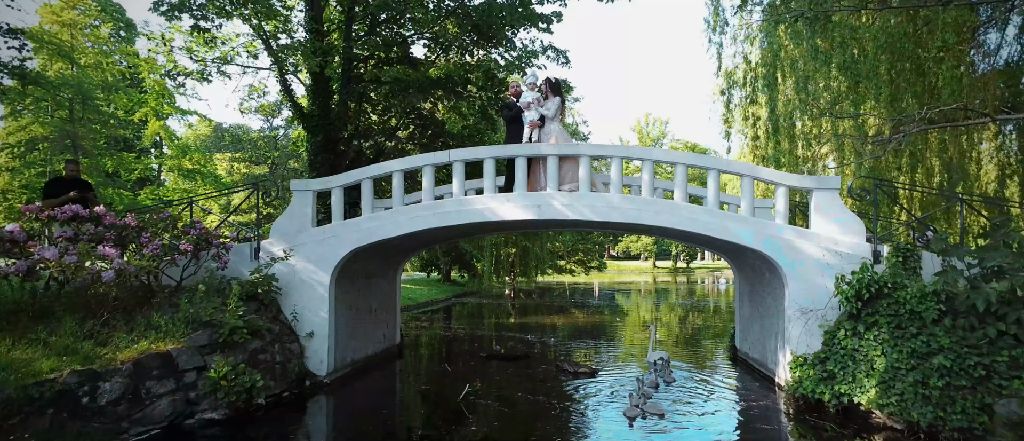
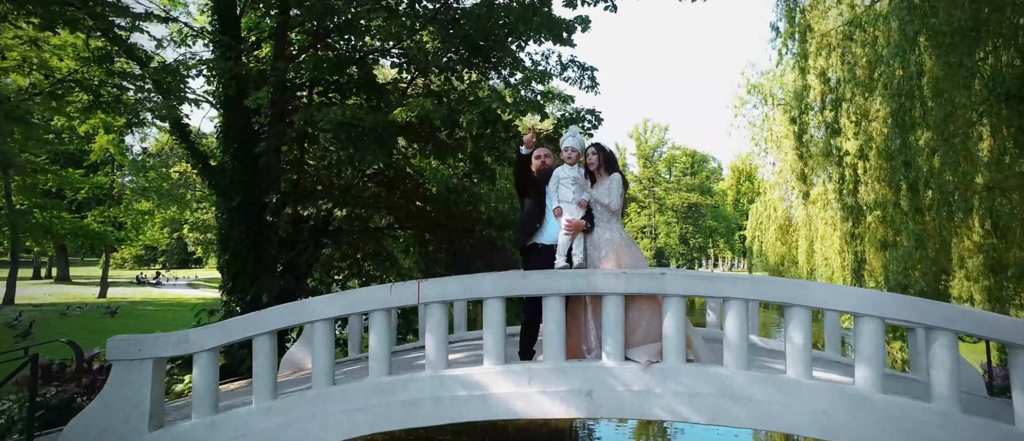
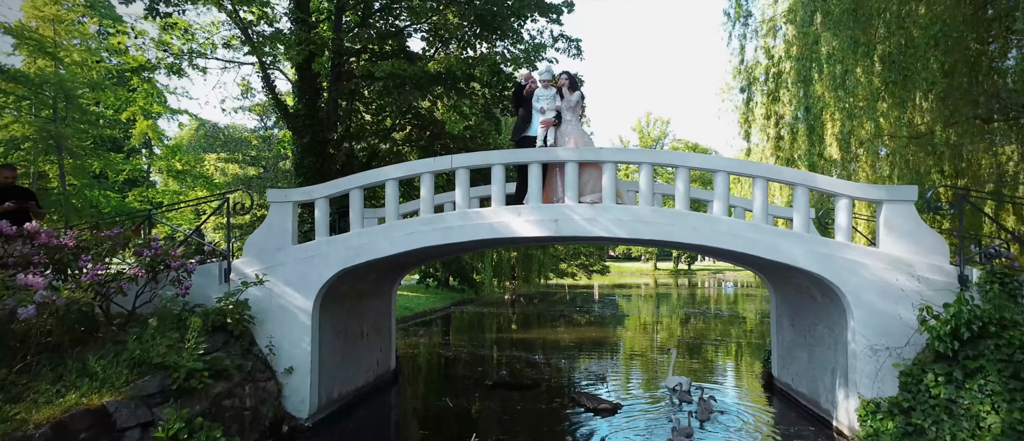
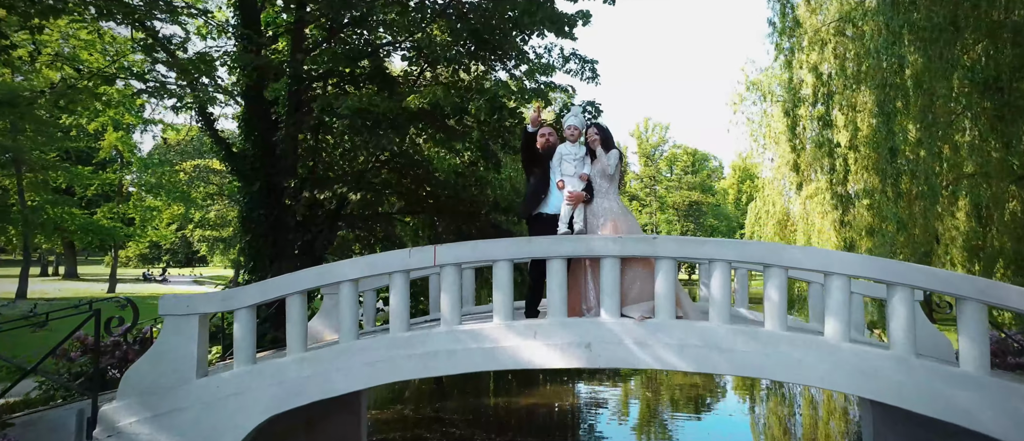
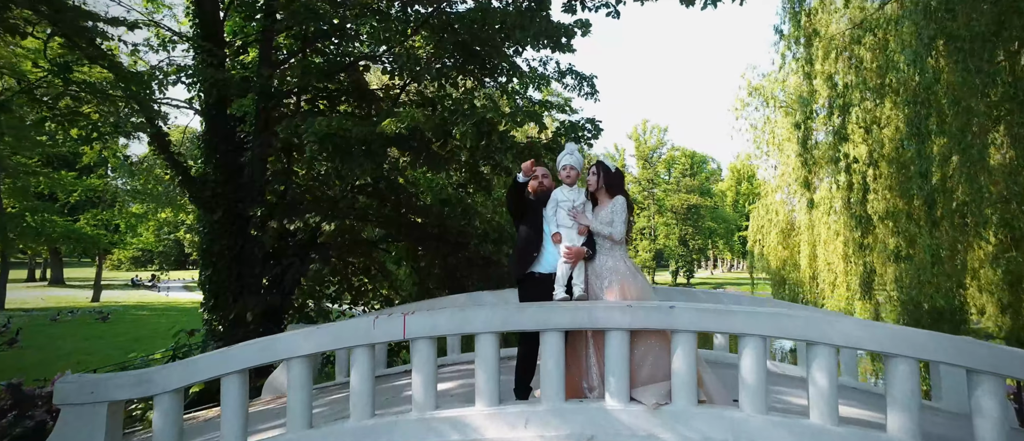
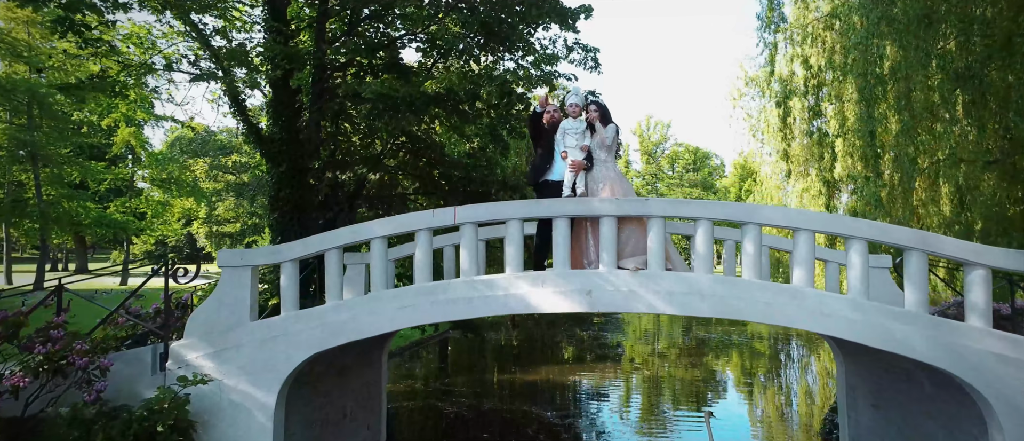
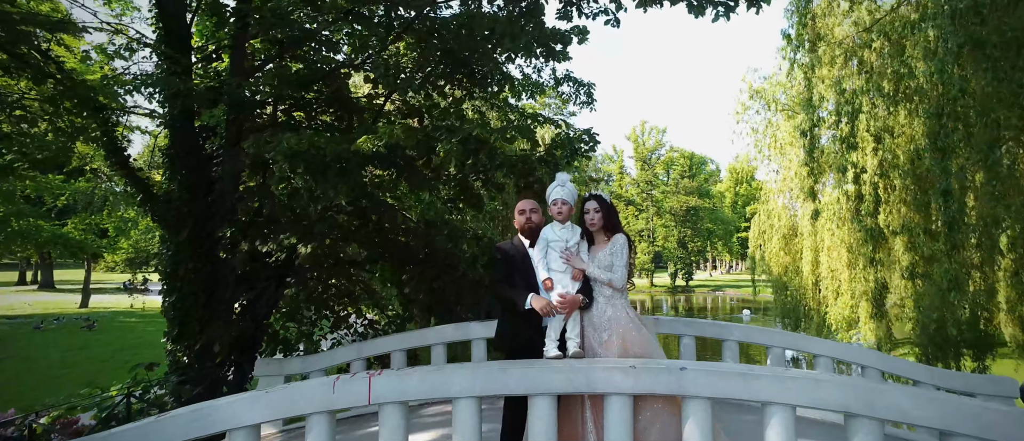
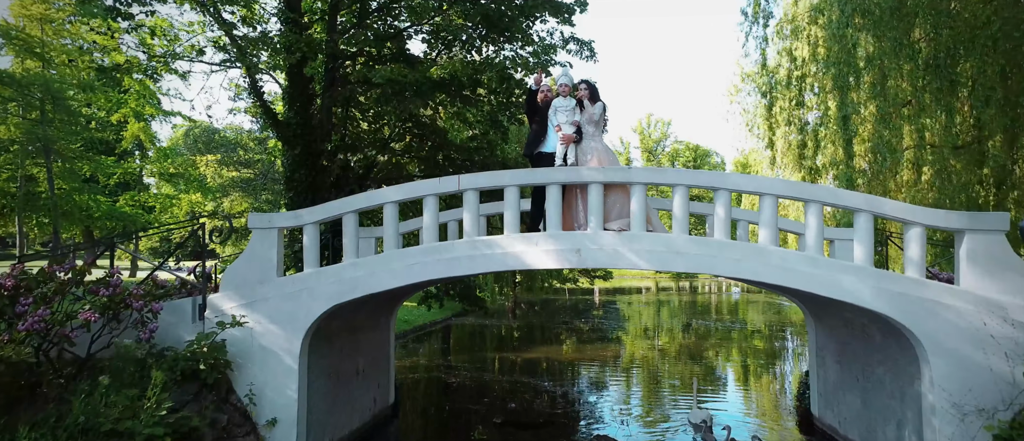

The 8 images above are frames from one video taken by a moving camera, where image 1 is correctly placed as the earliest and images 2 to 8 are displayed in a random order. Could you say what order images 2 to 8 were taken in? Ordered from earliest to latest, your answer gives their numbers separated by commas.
3, 8, 6, 4, 2, 5, 7
